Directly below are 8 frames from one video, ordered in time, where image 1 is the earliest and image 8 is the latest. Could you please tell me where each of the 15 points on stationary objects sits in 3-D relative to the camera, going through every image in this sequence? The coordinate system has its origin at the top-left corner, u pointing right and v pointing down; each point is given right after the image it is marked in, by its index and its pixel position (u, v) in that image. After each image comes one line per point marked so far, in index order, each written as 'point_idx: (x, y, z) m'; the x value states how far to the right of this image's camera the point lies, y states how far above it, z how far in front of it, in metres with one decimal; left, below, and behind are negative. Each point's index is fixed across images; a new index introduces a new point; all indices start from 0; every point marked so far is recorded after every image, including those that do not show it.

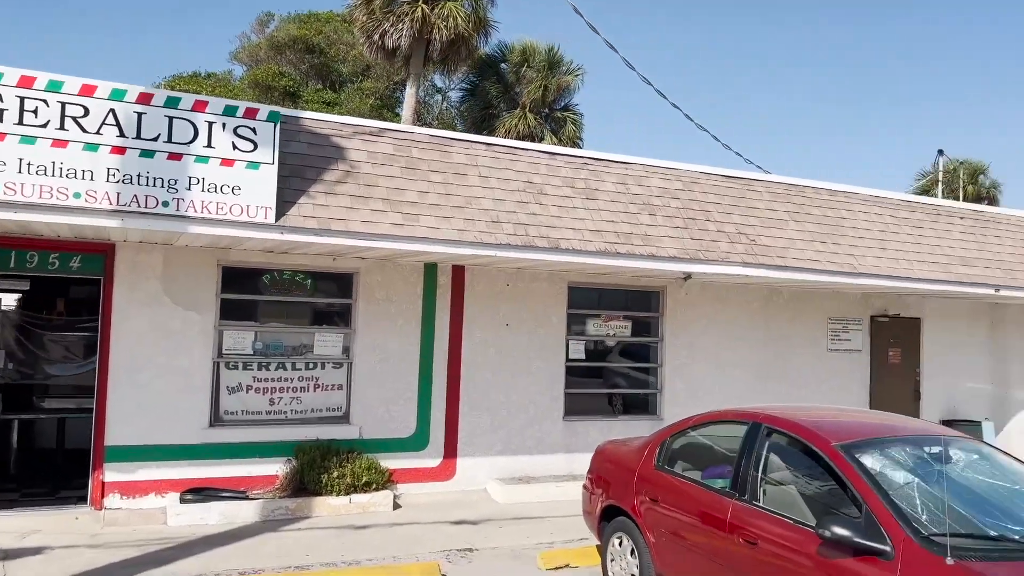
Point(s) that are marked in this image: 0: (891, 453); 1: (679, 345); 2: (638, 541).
0: (+2.1, -0.9, +4.6) m
1: (+2.1, -0.7, +10.4) m
2: (+0.9, -1.7, +5.7) m
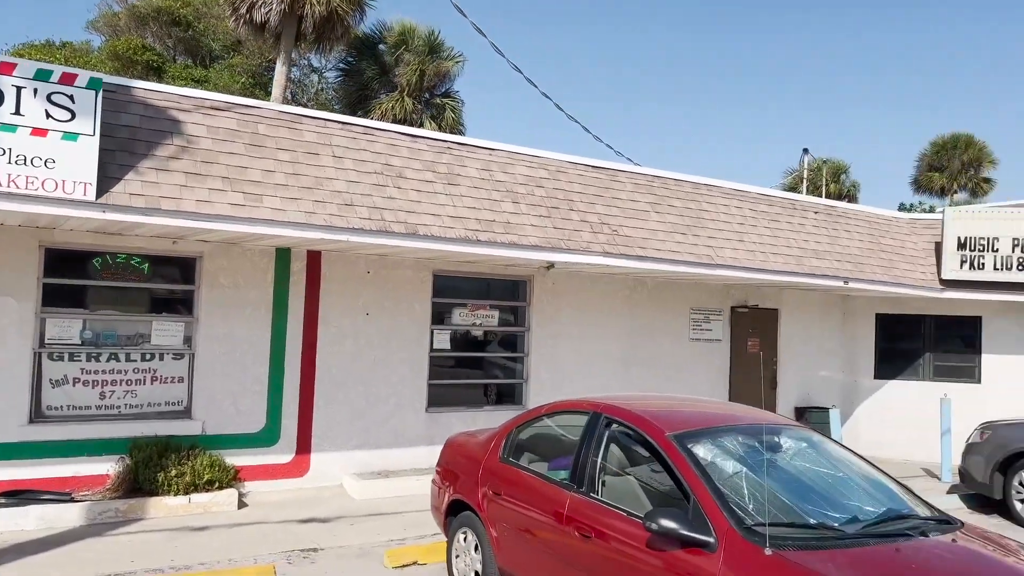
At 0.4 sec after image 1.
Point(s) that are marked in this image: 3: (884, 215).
0: (+1.2, -0.8, +4.5) m
1: (+0.4, -0.6, +10.3) m
2: (-0.2, -1.7, +5.6) m
3: (+5.7, +1.1, +12.6) m
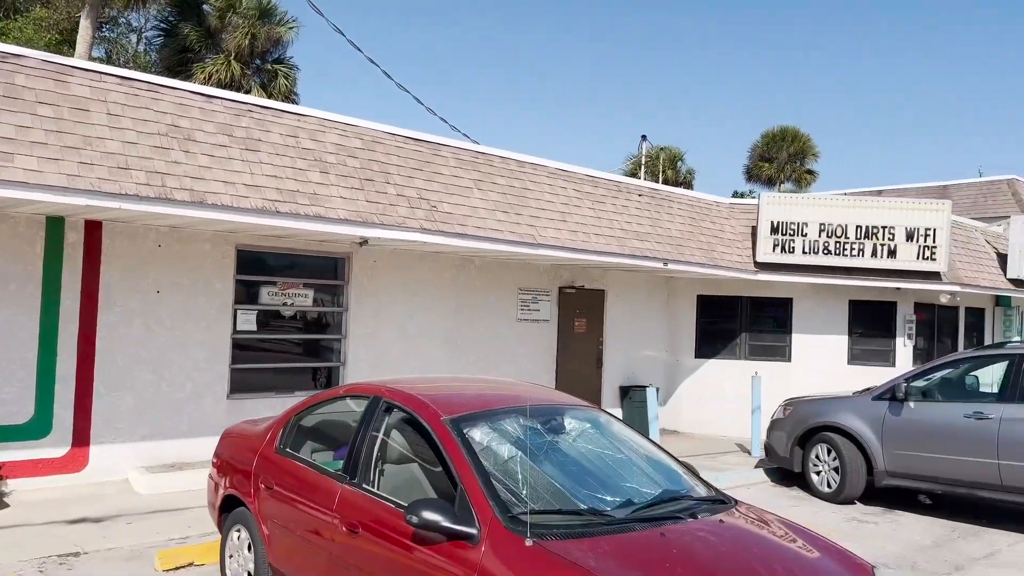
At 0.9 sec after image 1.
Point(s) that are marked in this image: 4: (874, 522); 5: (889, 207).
0: (-0.1, -0.7, +4.3) m
1: (-1.7, -0.3, +9.8) m
2: (-1.6, -1.5, +5.1) m
3: (+3.1, +1.4, +12.9) m
4: (+3.6, -2.3, +8.2) m
5: (+5.5, +1.2, +12.2) m
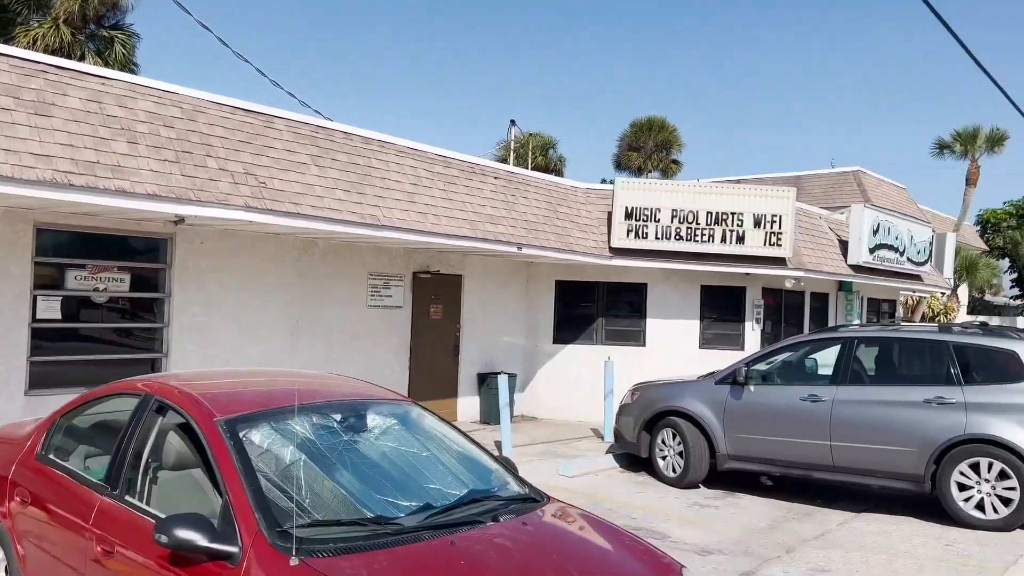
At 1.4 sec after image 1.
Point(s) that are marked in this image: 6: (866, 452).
0: (-1.0, -0.6, +3.8) m
1: (-3.5, -0.2, +9.1) m
2: (-2.6, -1.4, +4.4) m
3: (+0.8, +1.6, +12.8) m
4: (+2.0, -2.2, +8.2) m
5: (+3.4, +1.4, +12.4) m
6: (+3.4, -1.6, +7.9) m
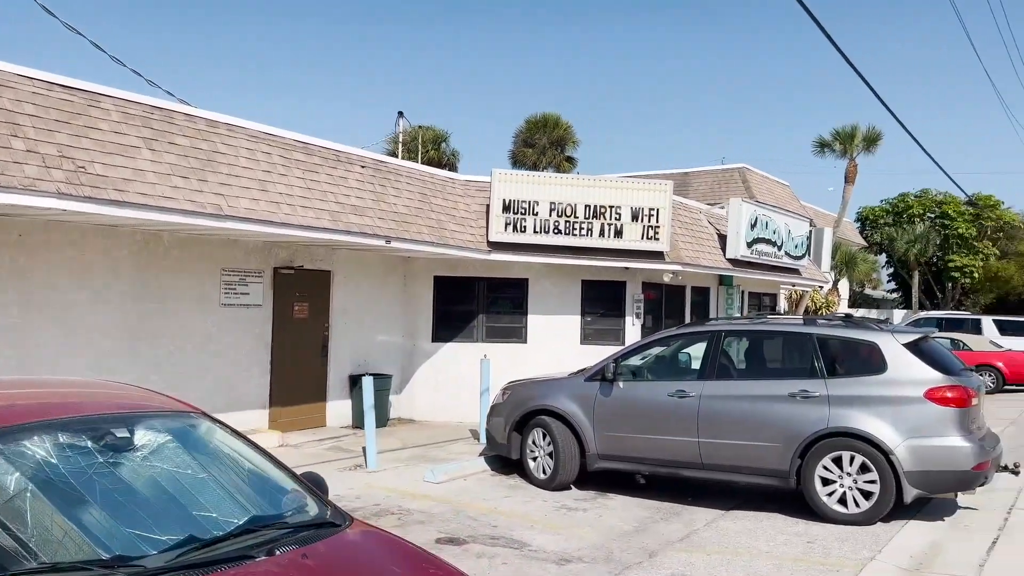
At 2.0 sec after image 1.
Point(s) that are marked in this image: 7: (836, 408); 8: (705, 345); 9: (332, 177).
0: (-1.9, -0.6, +3.1) m
1: (-4.9, -0.1, +8.1) m
2: (-3.5, -1.4, +3.5) m
3: (-1.0, +1.7, +12.3) m
4: (+0.7, -2.1, +7.9) m
5: (+1.5, +1.5, +12.2) m
6: (+2.1, -1.5, +7.7) m
7: (+2.8, -1.1, +7.3) m
8: (+1.9, -0.6, +8.2) m
9: (-2.2, +1.3, +10.1) m
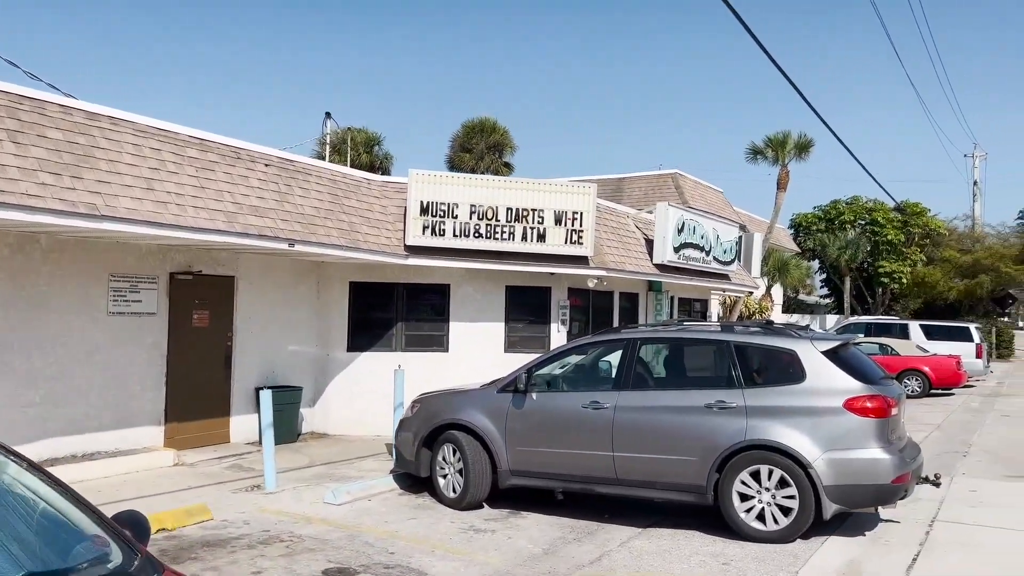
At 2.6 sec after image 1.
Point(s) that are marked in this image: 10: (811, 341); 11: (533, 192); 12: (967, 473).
0: (-2.4, -0.6, +2.5) m
1: (-5.8, -0.2, +7.2) m
2: (-4.1, -1.4, +2.8) m
3: (-2.2, +1.6, +11.7) m
4: (-0.2, -2.2, +7.4) m
5: (+0.4, +1.4, +11.7) m
6: (+1.2, -1.5, +7.3) m
7: (+2.0, -1.1, +6.9) m
8: (+1.0, -0.6, +7.8) m
9: (-3.2, +1.3, +9.4) m
10: (+2.6, -0.5, +7.1) m
11: (+0.3, +1.4, +11.7) m
12: (+5.5, -2.3, +10.1) m
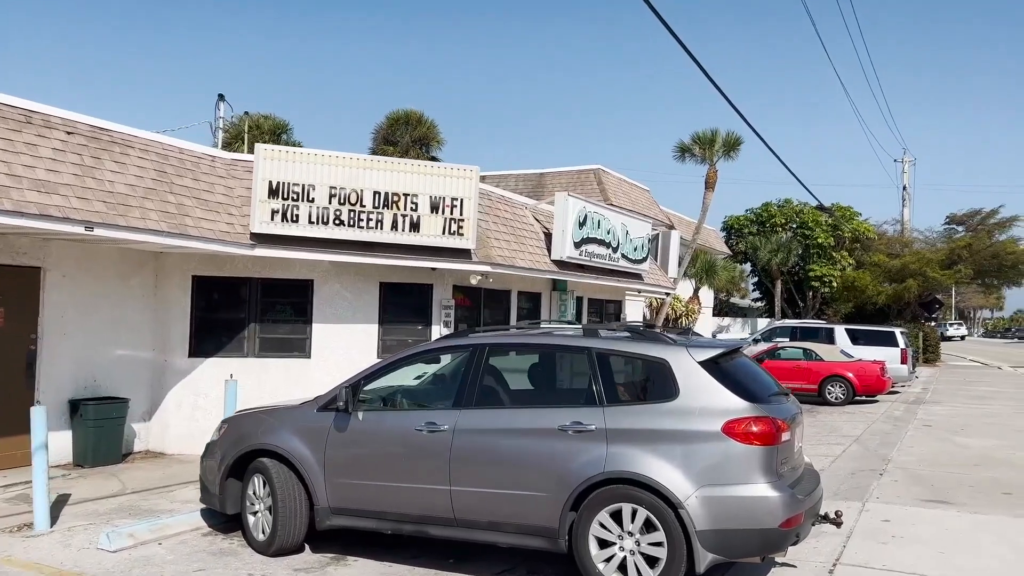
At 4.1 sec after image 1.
0: (-3.4, -0.5, +0.8) m
1: (-7.1, -0.1, +5.4) m
2: (-5.1, -1.3, +1.0) m
3: (-3.8, +1.6, +10.0) m
4: (-1.5, -2.1, +5.9) m
5: (-1.2, +1.5, +10.3) m
6: (-0.1, -1.5, +5.9) m
7: (+0.7, -1.1, +5.5) m
8: (-0.3, -0.6, +6.4) m
9: (-4.6, +1.3, +7.7) m
10: (+1.2, -0.4, +5.8) m
11: (-1.3, +1.4, +10.2) m
12: (+4.0, -2.3, +8.9) m
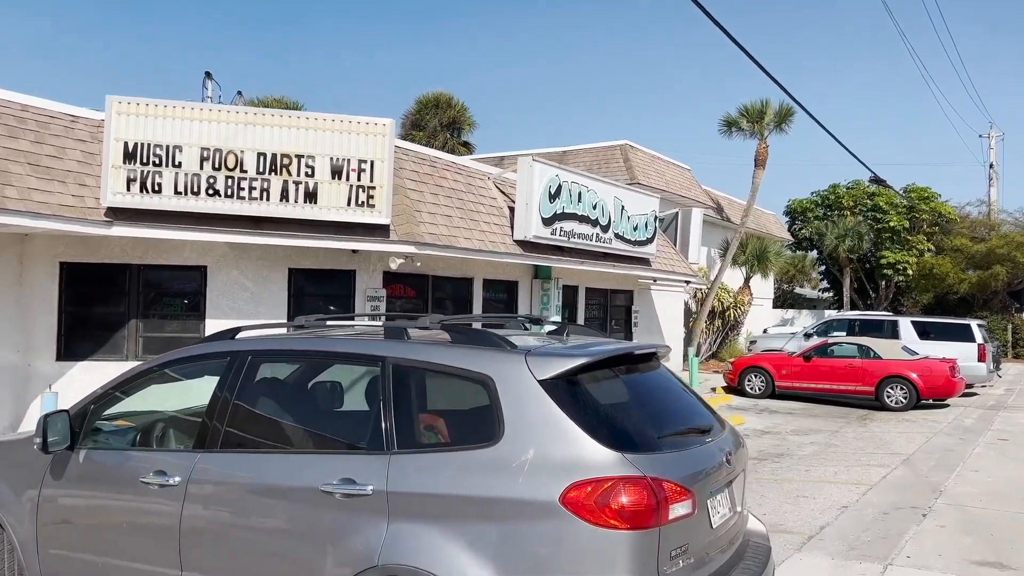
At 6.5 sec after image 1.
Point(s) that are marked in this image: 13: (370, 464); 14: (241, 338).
0: (-5.0, -0.5, -1.0) m
1: (-8.2, 0.0, +3.9) m
2: (-6.7, -1.3, -0.6) m
3: (-4.5, +1.8, +8.2) m
4: (-2.6, -2.0, +3.9) m
5: (-2.0, +1.6, +8.2) m
6: (-1.2, -1.4, +3.8) m
7: (-0.4, -1.0, +3.4) m
8: (-1.4, -0.5, +4.3) m
9: (-5.6, +1.4, +6.0) m
10: (+0.1, -0.3, +3.6) m
11: (-2.1, +1.5, +8.2) m
12: (+3.1, -2.1, +6.5) m
13: (-0.6, -0.7, +3.6) m
14: (-1.3, -0.3, +4.4) m
